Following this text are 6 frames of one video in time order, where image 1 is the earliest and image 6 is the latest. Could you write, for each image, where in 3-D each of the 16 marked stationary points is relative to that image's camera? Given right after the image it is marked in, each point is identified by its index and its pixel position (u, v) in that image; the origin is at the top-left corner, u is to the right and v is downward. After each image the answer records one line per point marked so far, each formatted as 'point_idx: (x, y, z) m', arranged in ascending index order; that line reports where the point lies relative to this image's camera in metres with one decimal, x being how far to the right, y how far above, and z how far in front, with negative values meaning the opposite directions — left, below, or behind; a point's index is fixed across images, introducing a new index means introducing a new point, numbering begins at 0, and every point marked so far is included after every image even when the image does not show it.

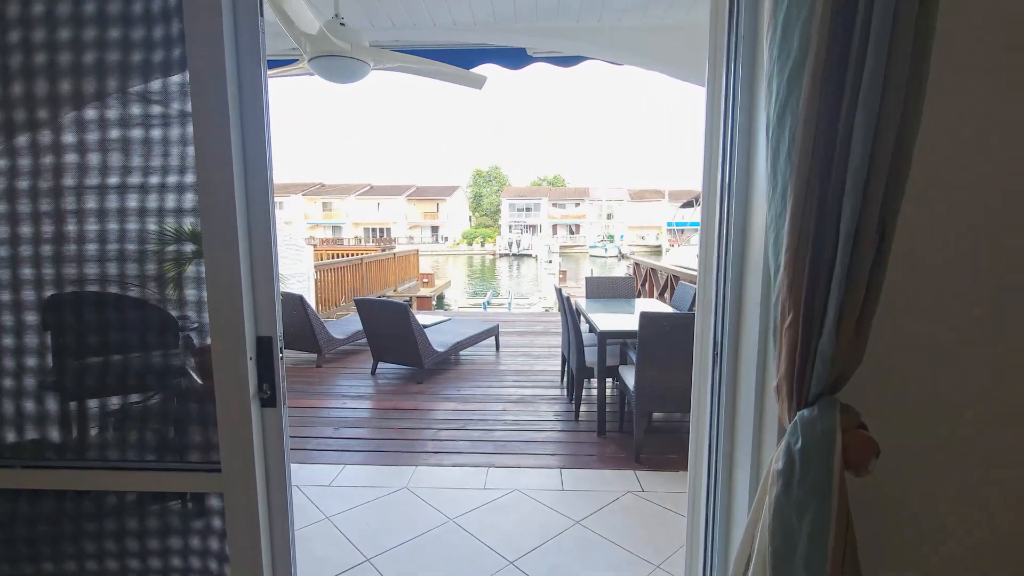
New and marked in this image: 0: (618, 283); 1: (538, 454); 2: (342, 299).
0: (+1.0, 0.0, +4.5) m
1: (+0.1, -0.9, +2.6) m
2: (-2.6, -0.2, +7.6) m
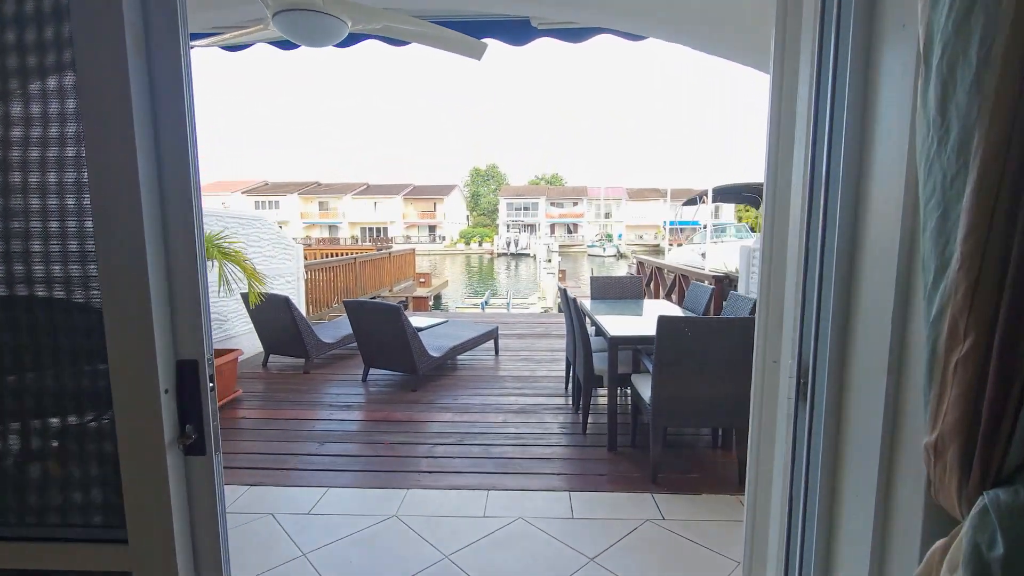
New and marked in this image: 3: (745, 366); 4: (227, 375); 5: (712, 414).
0: (+1.0, 0.0, +4.2) m
1: (+0.2, -0.9, +2.4) m
2: (-2.7, -0.2, +7.3) m
3: (+1.1, -0.4, +2.2) m
4: (-2.0, -0.6, +3.4) m
5: (+1.0, -0.6, +2.3) m
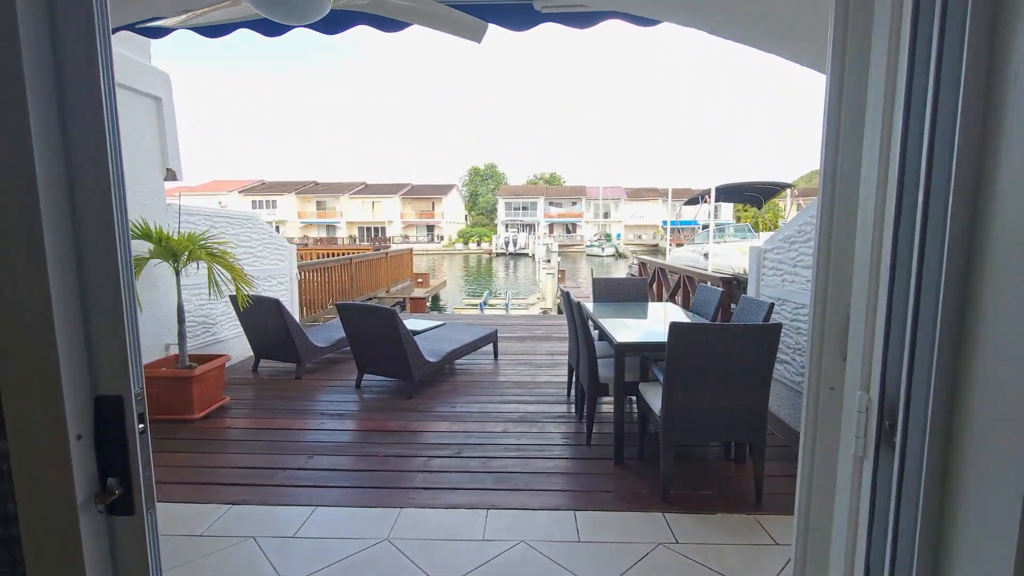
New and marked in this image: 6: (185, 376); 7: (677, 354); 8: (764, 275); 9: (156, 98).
0: (+1.0, 0.0, +4.1) m
1: (+0.2, -0.9, +2.2) m
2: (-2.7, -0.2, +7.1) m
3: (+1.1, -0.4, +2.1) m
4: (-2.0, -0.6, +3.3) m
5: (+1.0, -0.6, +2.2) m
6: (-2.0, -0.5, +3.0) m
7: (+0.7, -0.3, +2.1) m
8: (+1.7, +0.1, +3.3) m
9: (-2.5, +1.4, +3.5) m
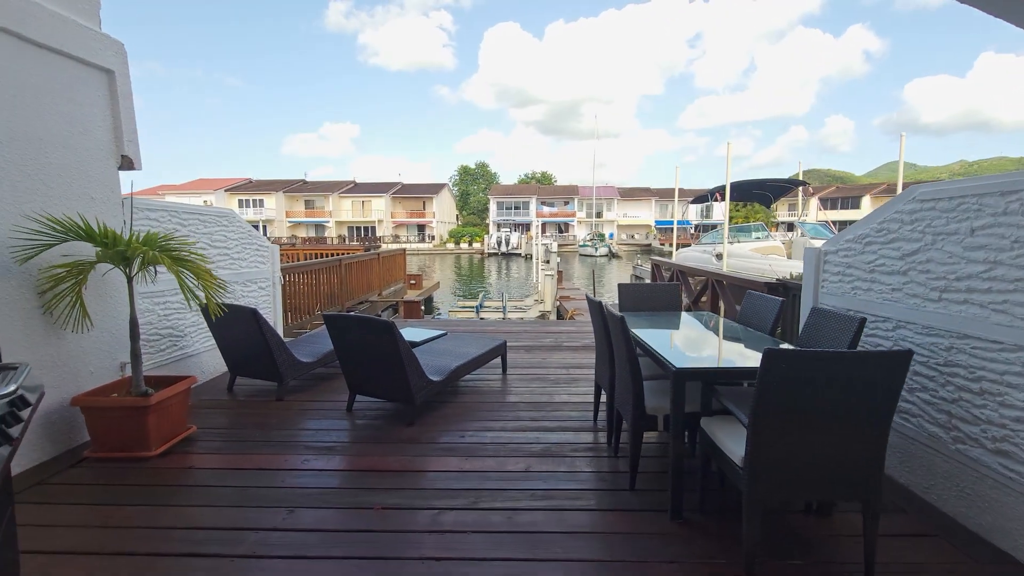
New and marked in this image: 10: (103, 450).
0: (+1.1, 0.0, +3.6) m
1: (+0.3, -1.0, +1.7) m
2: (-2.6, -0.3, +6.6) m
3: (+1.2, -0.4, +1.6) m
4: (-1.9, -0.7, +2.7) m
5: (+1.1, -0.7, +1.7) m
6: (-1.9, -0.6, +2.5) m
7: (+0.8, -0.3, +1.6) m
8: (+1.8, 0.0, +2.8) m
9: (-2.4, +1.3, +2.9) m
10: (-2.1, -0.9, +2.6) m
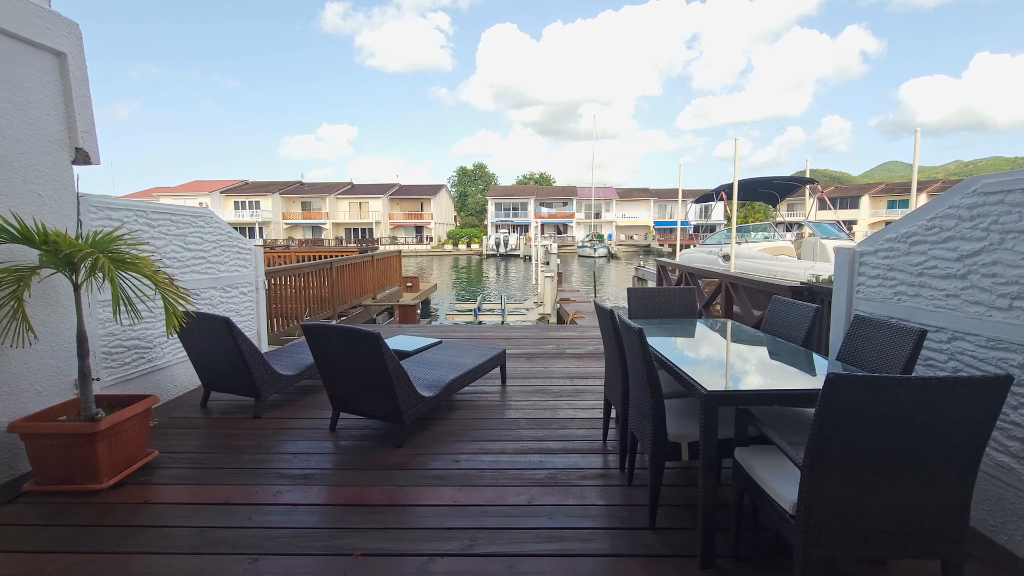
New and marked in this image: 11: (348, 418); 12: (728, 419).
0: (+1.1, -0.1, +3.3) m
1: (+0.3, -1.0, +1.4) m
2: (-2.6, -0.3, +6.3) m
3: (+1.2, -0.4, +1.3) m
4: (-1.9, -0.7, +2.4) m
5: (+1.1, -0.7, +1.4) m
6: (-1.9, -0.6, +2.2) m
7: (+0.8, -0.4, +1.3) m
8: (+1.8, 0.0, +2.5) m
9: (-2.4, +1.3, +2.6) m
10: (-2.1, -0.9, +2.2) m
11: (-1.1, -0.8, +3.2) m
12: (+0.8, -0.5, +1.8) m
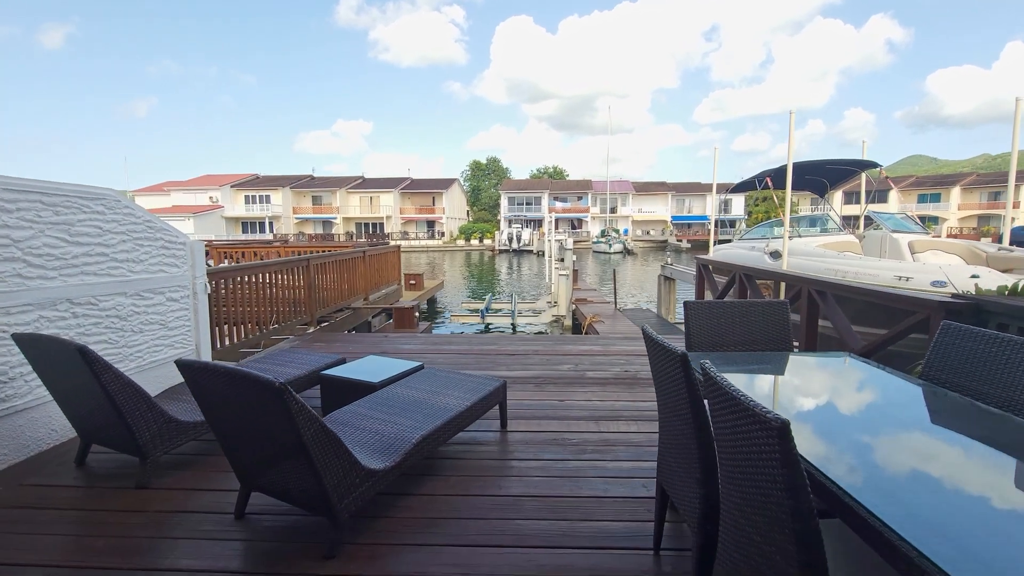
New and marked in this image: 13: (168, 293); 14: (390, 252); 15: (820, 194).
0: (+1.1, -0.1, +2.2) m
1: (+0.3, -1.1, +0.4) m
2: (-2.5, -0.3, +5.3) m
3: (+1.2, -0.5, +0.3) m
4: (-1.9, -0.8, +1.4) m
5: (+1.1, -0.8, +0.3) m
6: (-1.9, -0.7, +1.2) m
7: (+0.8, -0.4, +0.2) m
8: (+1.8, -0.1, +1.5) m
9: (-2.4, +1.2, +1.6) m
10: (-2.2, -1.0, +1.3) m
11: (-1.1, -0.9, +2.2) m
12: (+0.8, -0.6, +0.8) m
13: (-2.4, 0.0, +3.4) m
14: (-2.3, +0.7, +9.0) m
15: (+6.9, +2.1, +11.1) m
